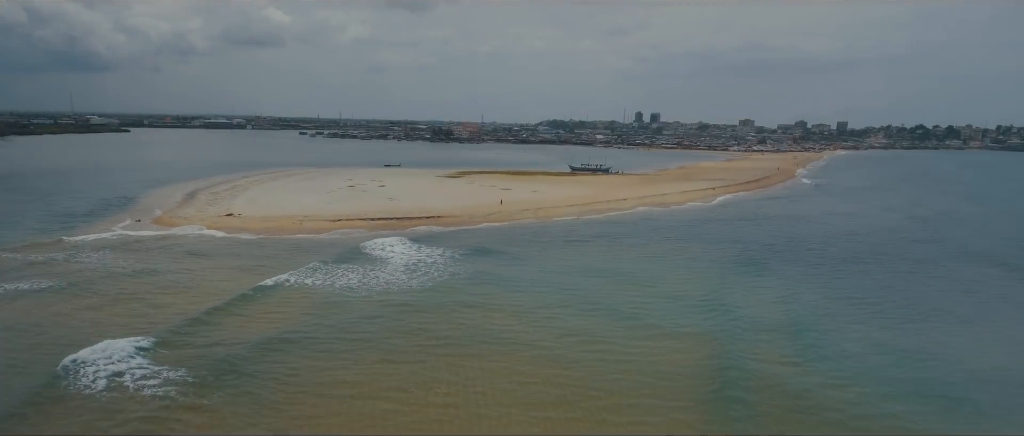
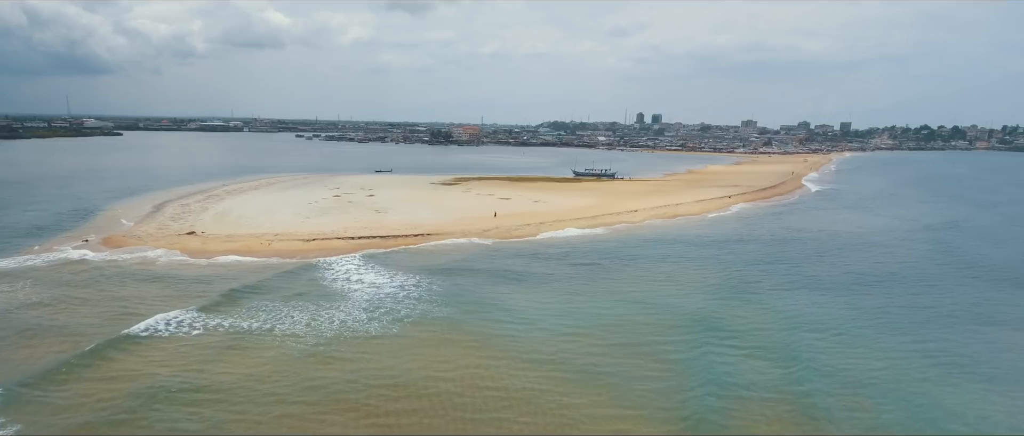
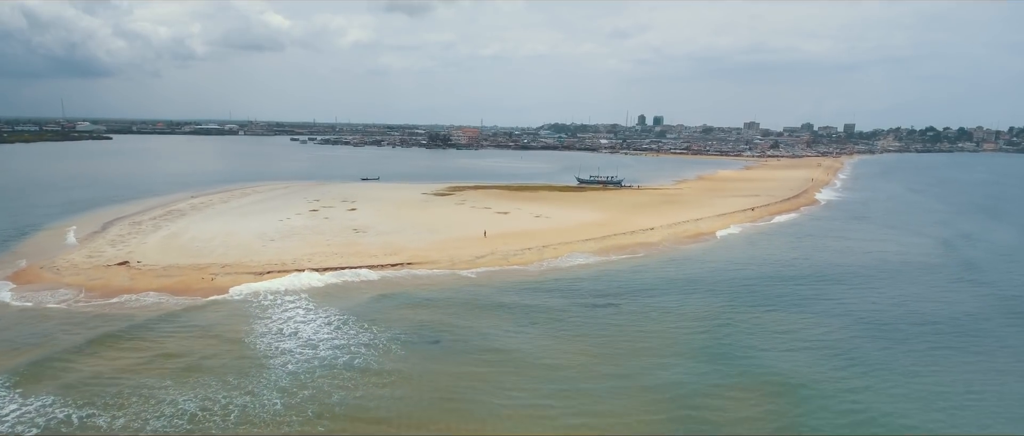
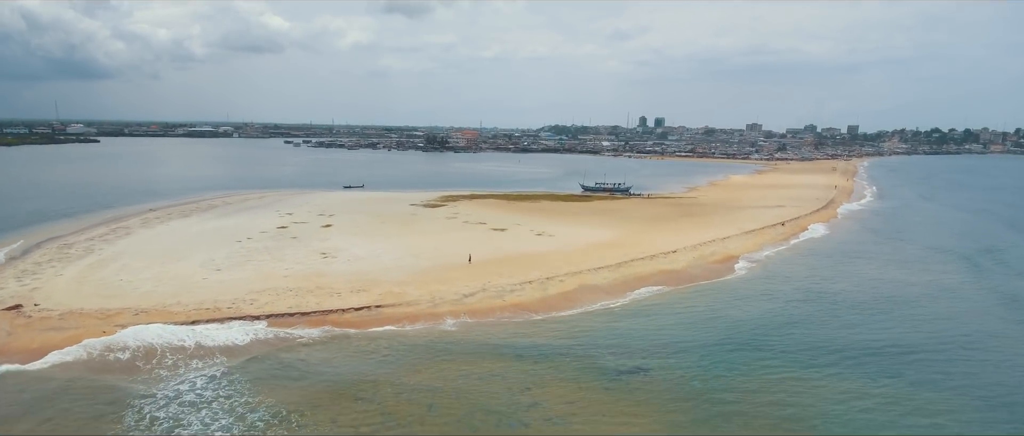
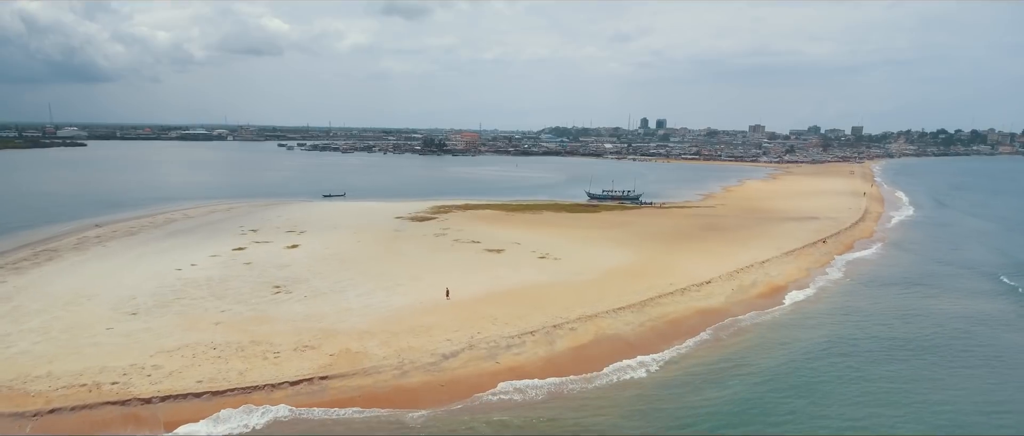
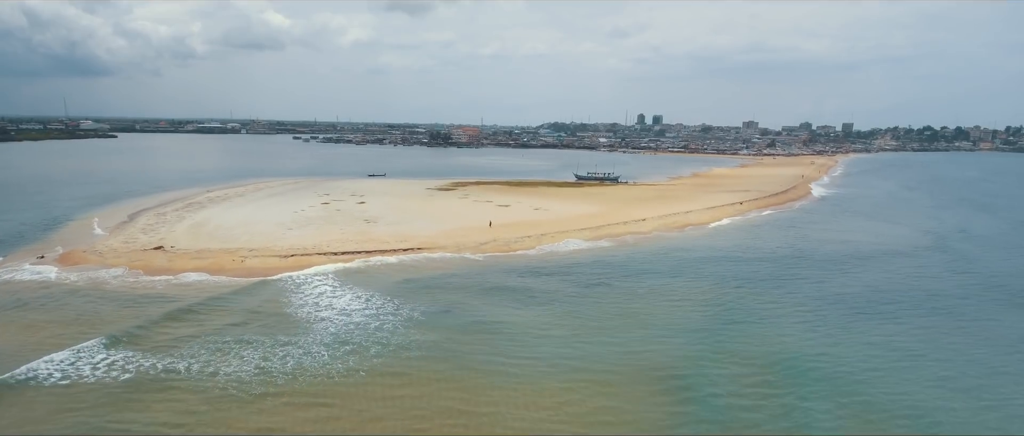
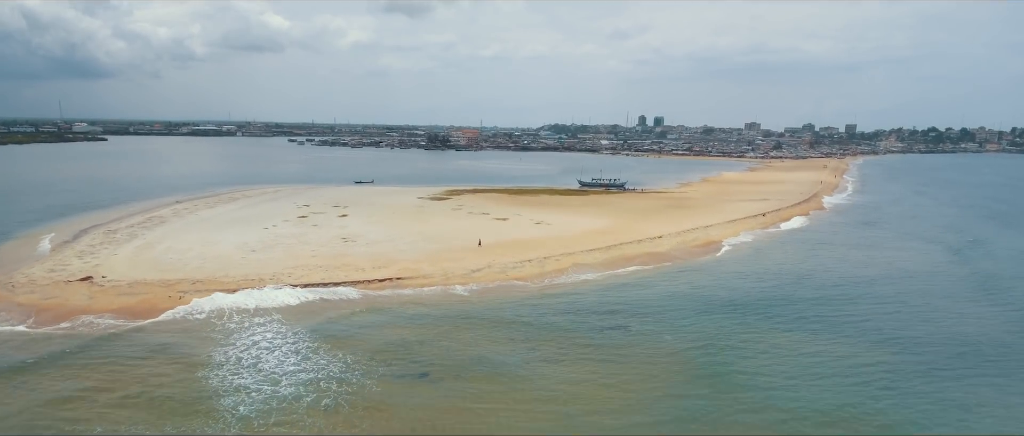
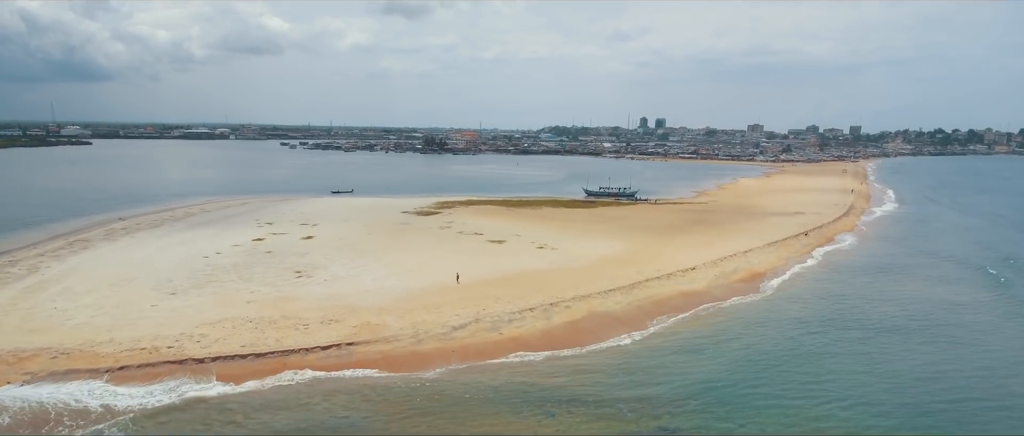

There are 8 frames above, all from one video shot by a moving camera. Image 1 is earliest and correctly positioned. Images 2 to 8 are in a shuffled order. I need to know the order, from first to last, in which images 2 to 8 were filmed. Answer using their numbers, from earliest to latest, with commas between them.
2, 6, 3, 7, 4, 8, 5
